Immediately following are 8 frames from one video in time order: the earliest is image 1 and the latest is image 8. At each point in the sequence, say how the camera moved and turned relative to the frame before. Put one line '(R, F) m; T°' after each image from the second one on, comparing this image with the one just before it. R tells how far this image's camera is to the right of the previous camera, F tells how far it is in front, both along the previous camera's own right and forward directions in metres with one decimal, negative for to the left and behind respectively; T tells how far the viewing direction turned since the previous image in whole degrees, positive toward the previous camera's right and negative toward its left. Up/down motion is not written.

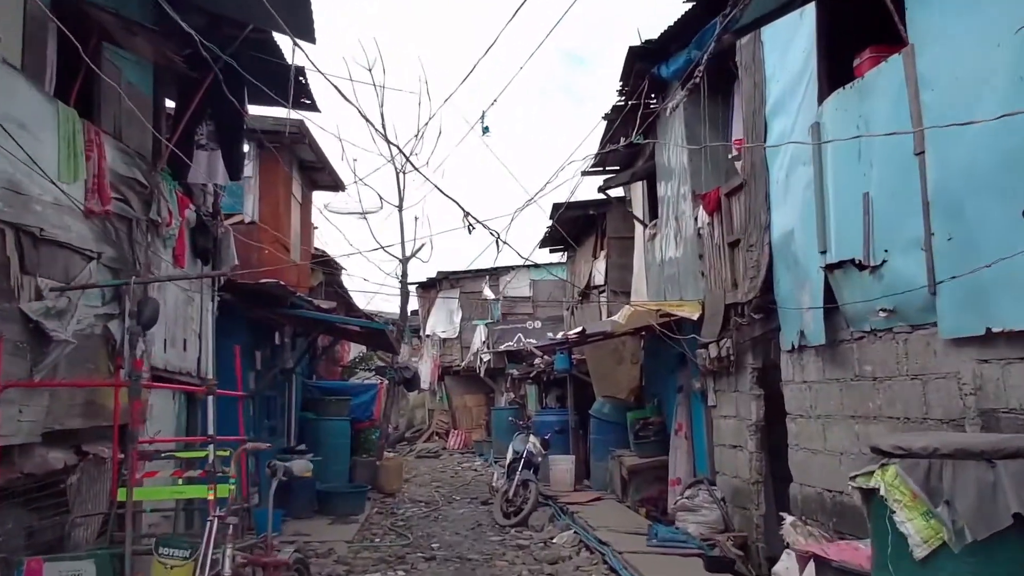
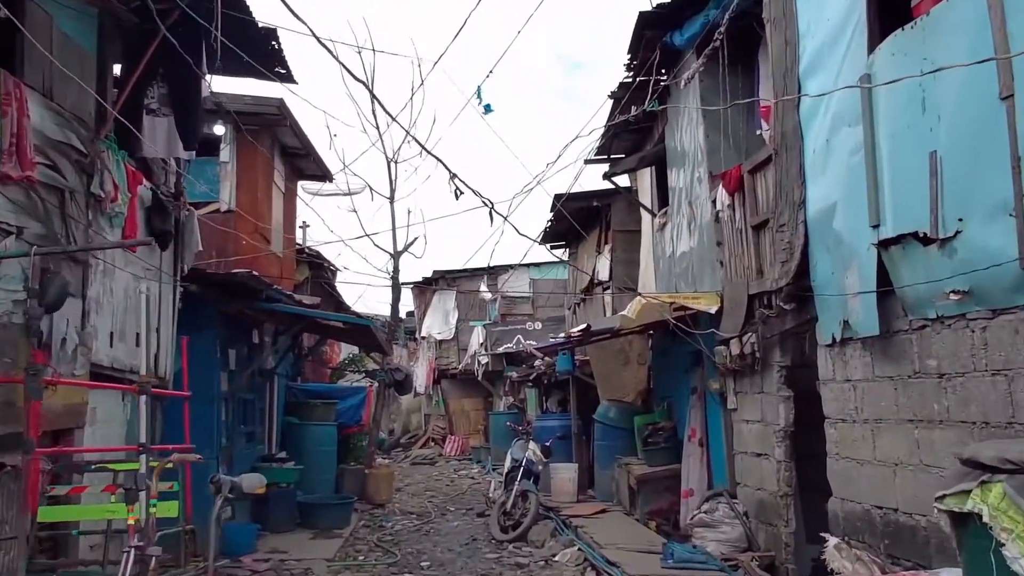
(0.0, +0.9) m; 0°
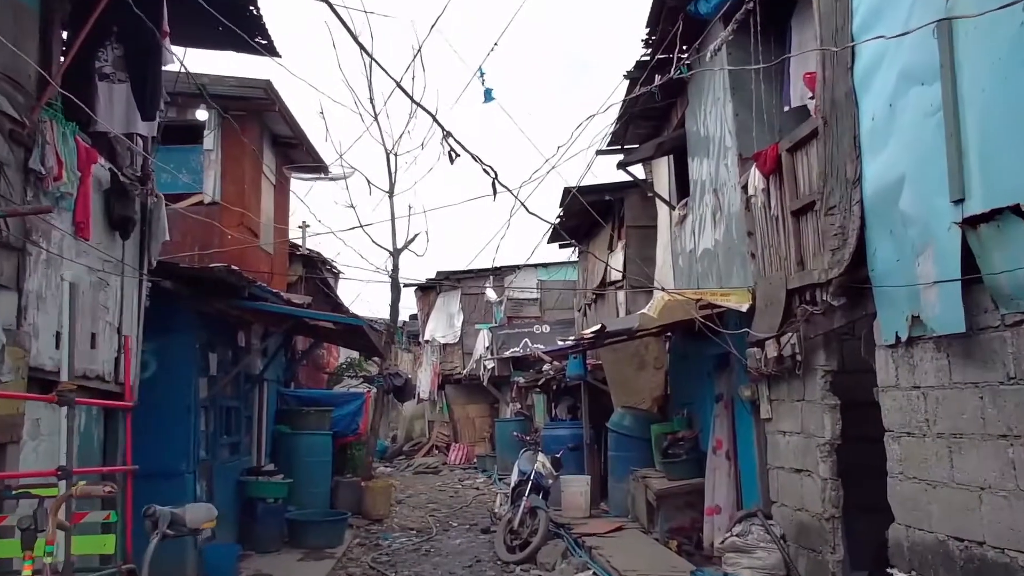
(0.0, +0.9) m; 0°
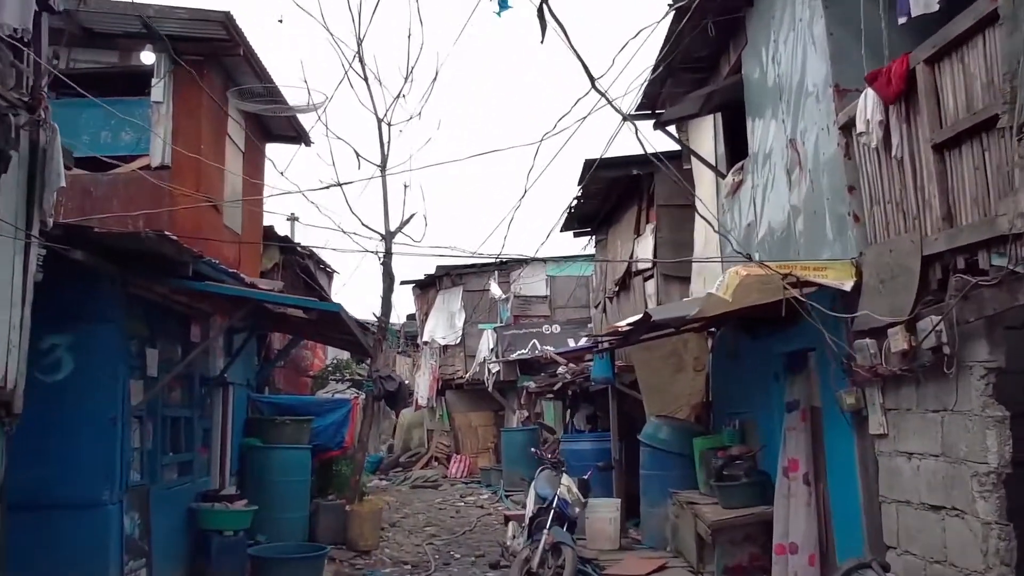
(-0.1, +1.9) m; 0°
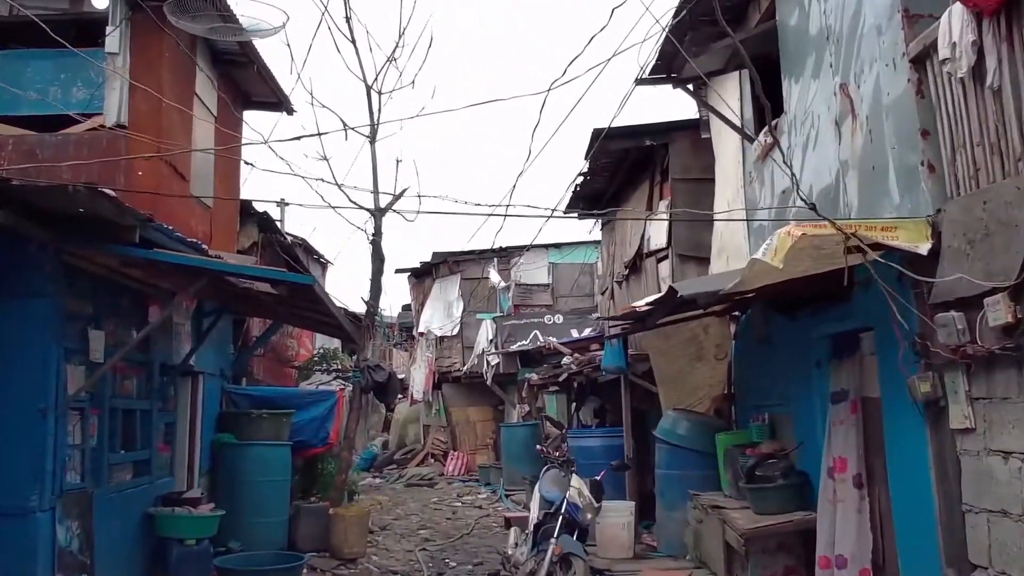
(0.0, +1.0) m; 0°
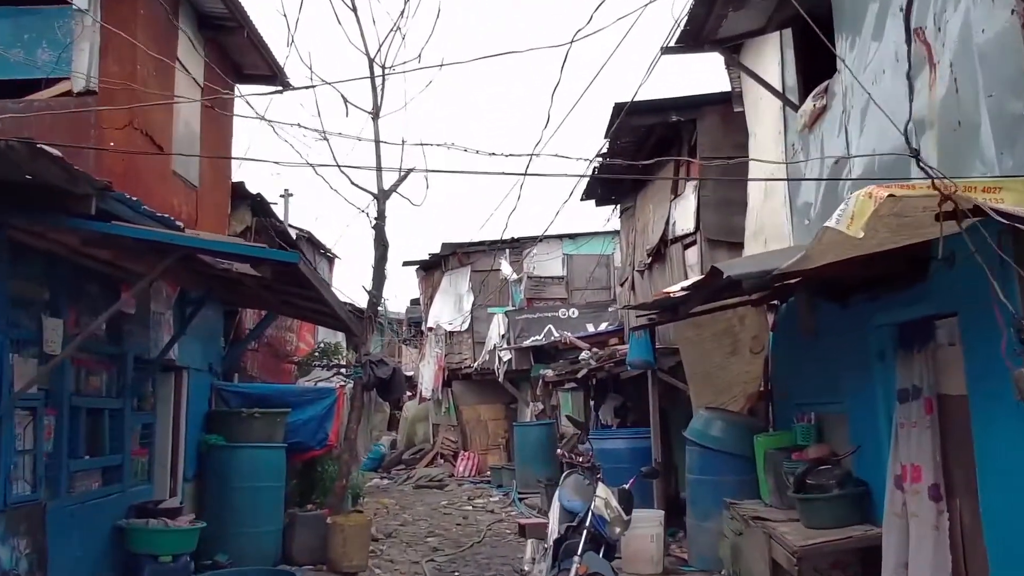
(0.0, +0.8) m; -1°
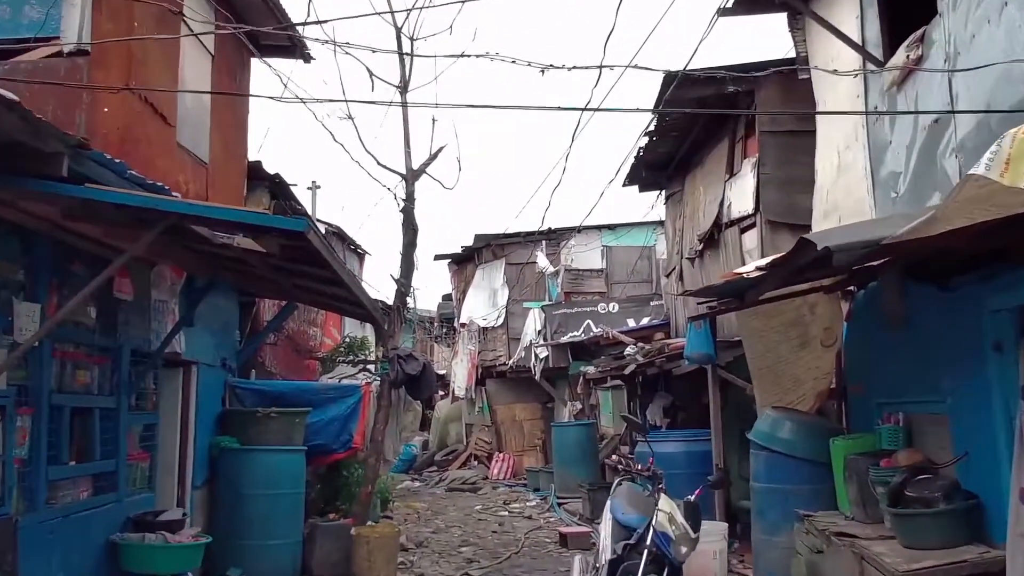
(-0.1, +0.8) m; -2°
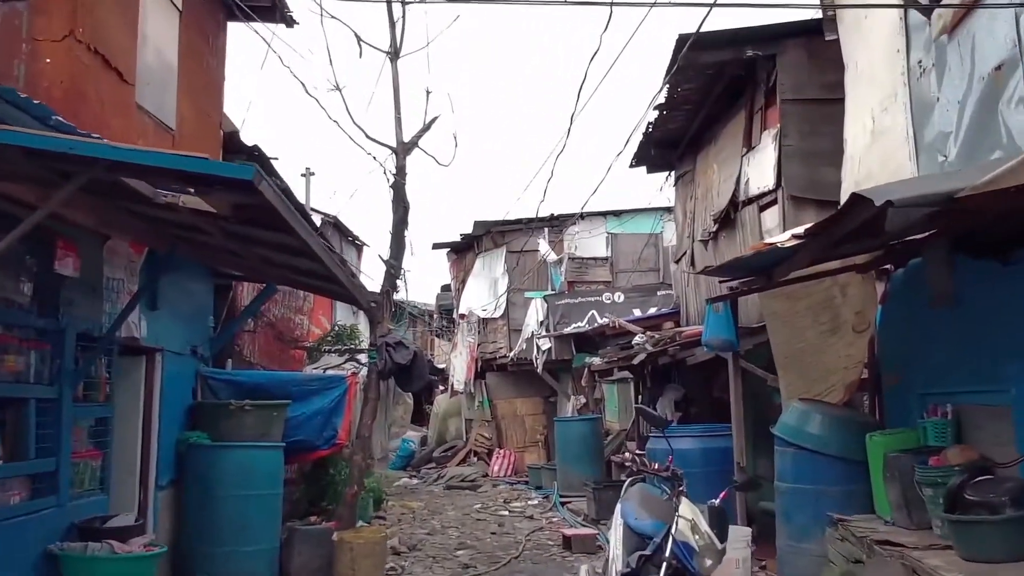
(0.0, +0.7) m; 0°
